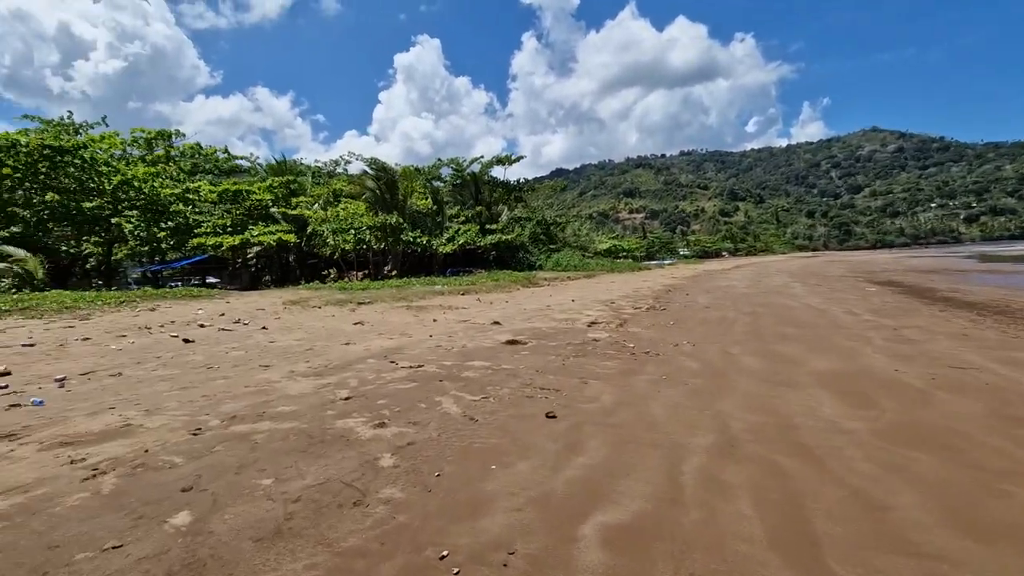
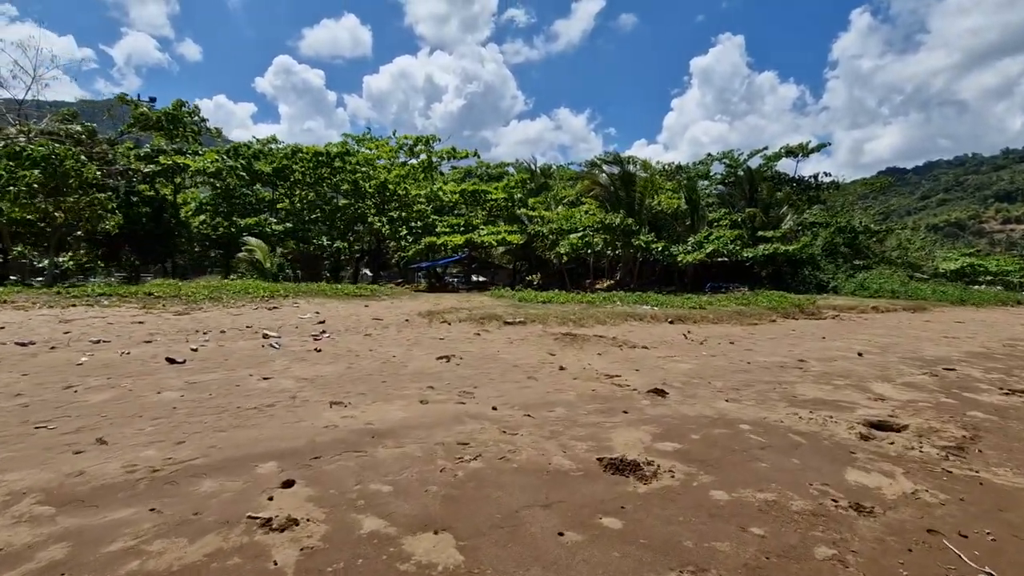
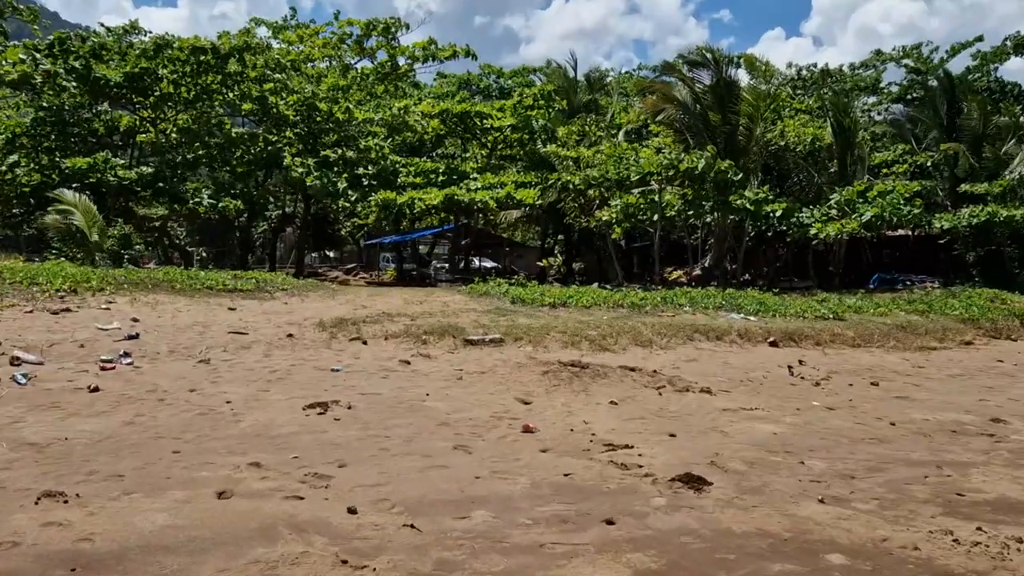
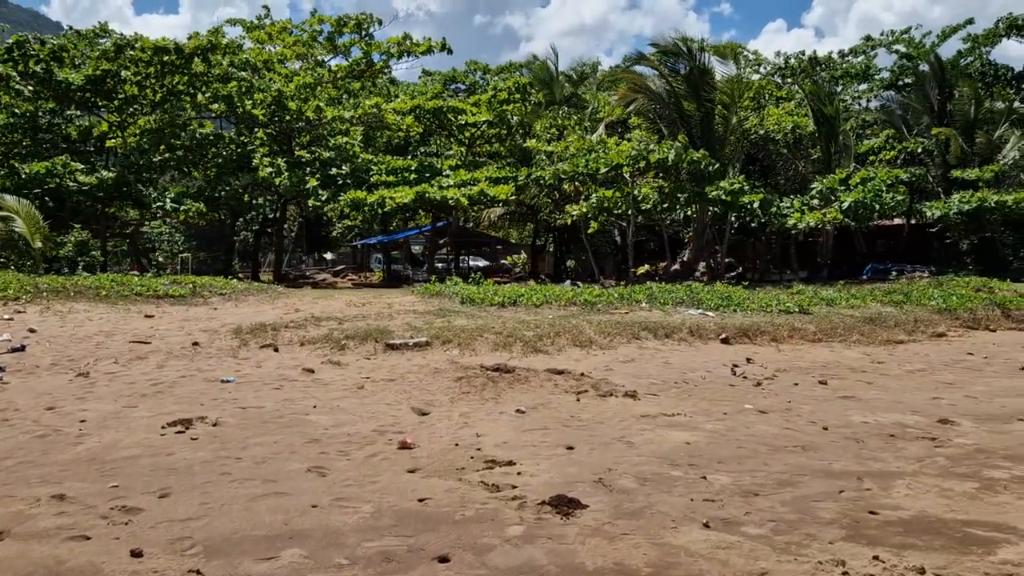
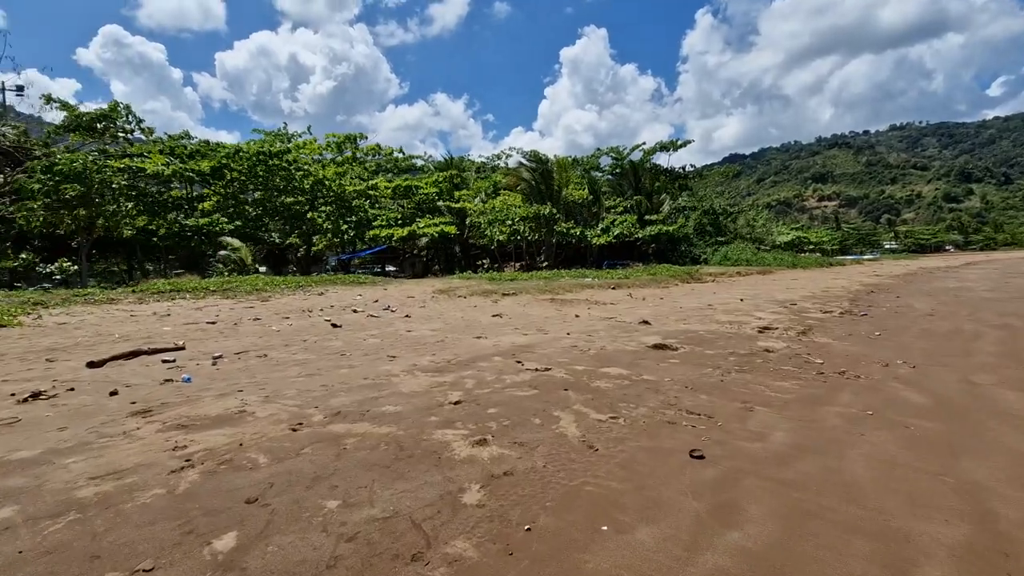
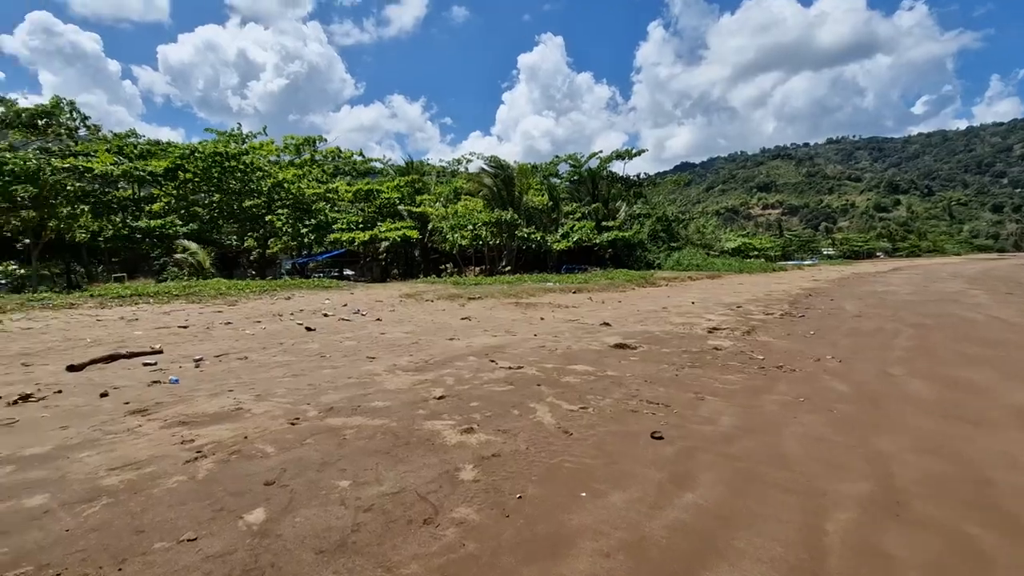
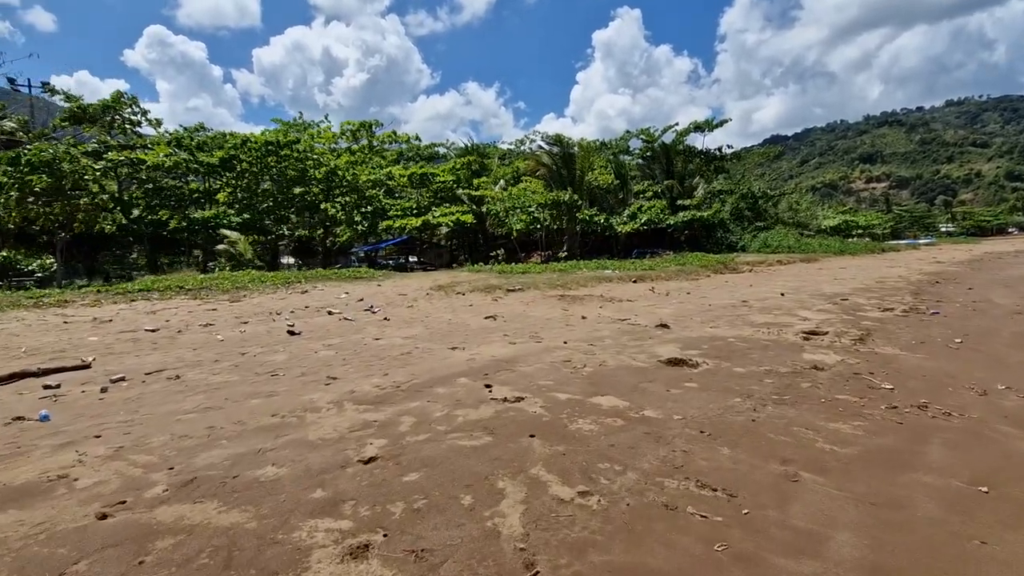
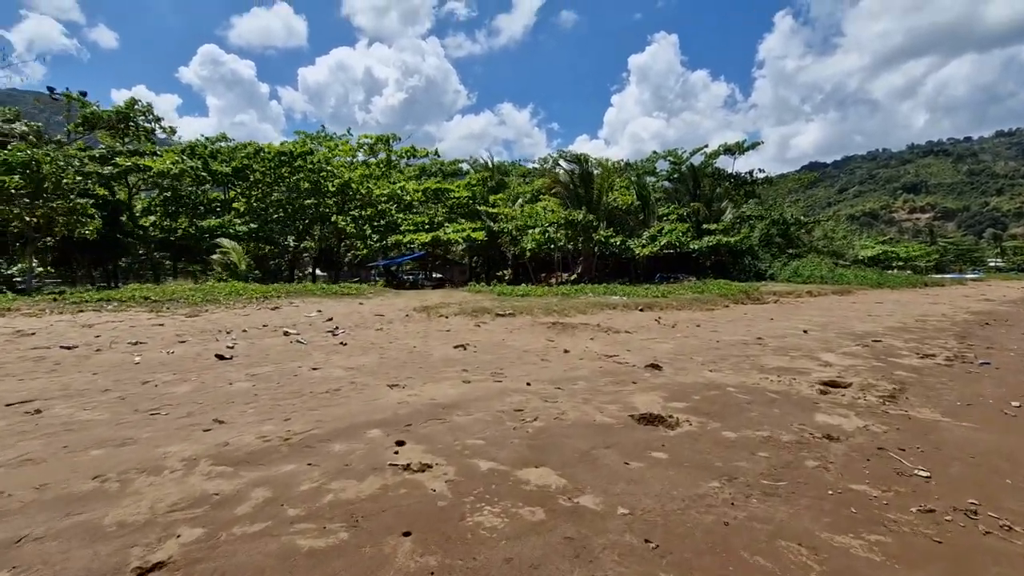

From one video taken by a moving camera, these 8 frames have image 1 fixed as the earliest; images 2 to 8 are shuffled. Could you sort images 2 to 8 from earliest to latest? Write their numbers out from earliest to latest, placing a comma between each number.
6, 5, 7, 8, 2, 3, 4
